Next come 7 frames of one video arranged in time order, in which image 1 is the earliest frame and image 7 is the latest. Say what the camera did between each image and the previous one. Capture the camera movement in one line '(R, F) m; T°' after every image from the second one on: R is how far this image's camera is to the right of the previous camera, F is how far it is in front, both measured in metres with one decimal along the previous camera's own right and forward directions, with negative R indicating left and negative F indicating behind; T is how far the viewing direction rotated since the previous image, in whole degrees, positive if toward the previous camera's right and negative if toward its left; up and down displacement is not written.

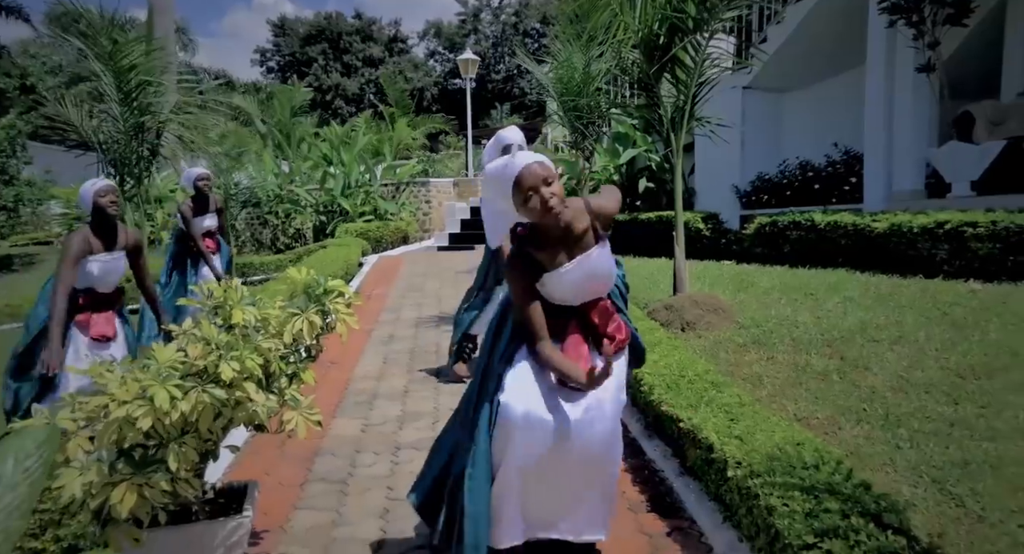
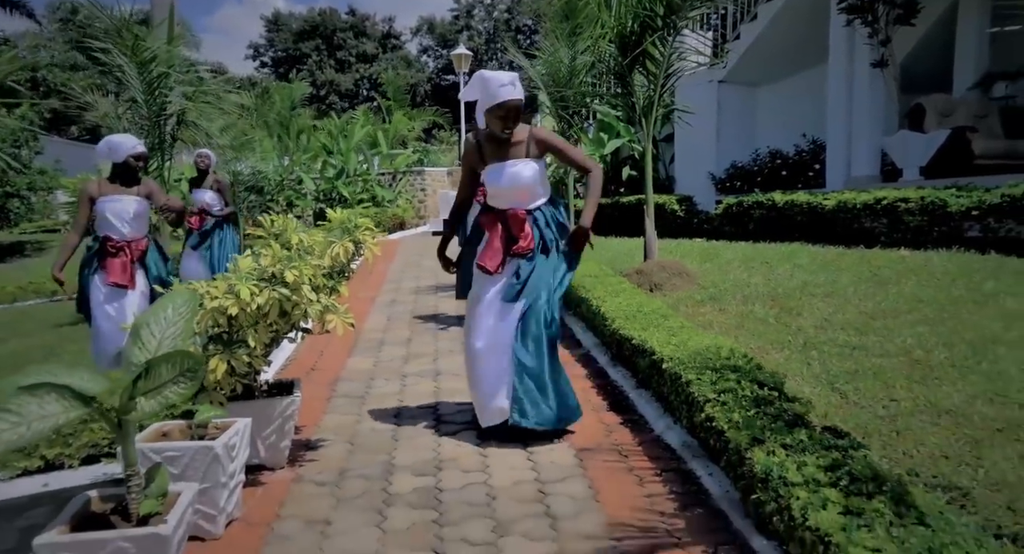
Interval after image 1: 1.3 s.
(0.0, -0.9) m; +1°
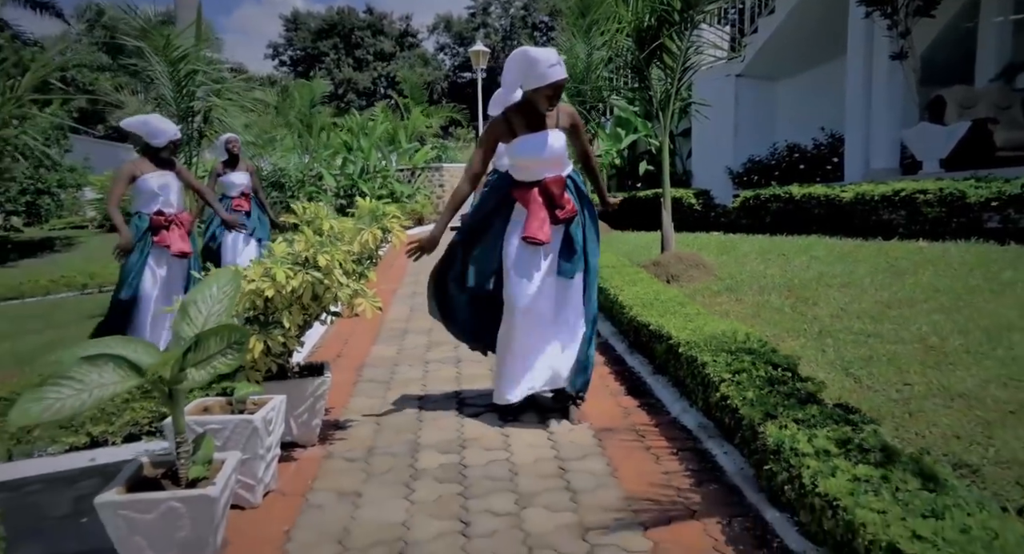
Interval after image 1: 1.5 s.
(0.0, -0.1) m; -1°
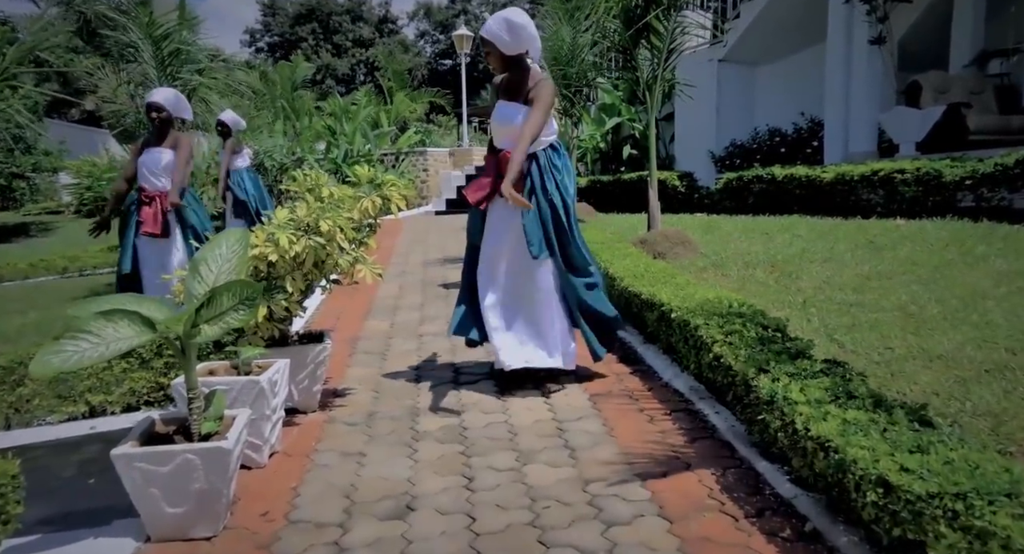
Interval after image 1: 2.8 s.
(-0.1, -0.1) m; +1°
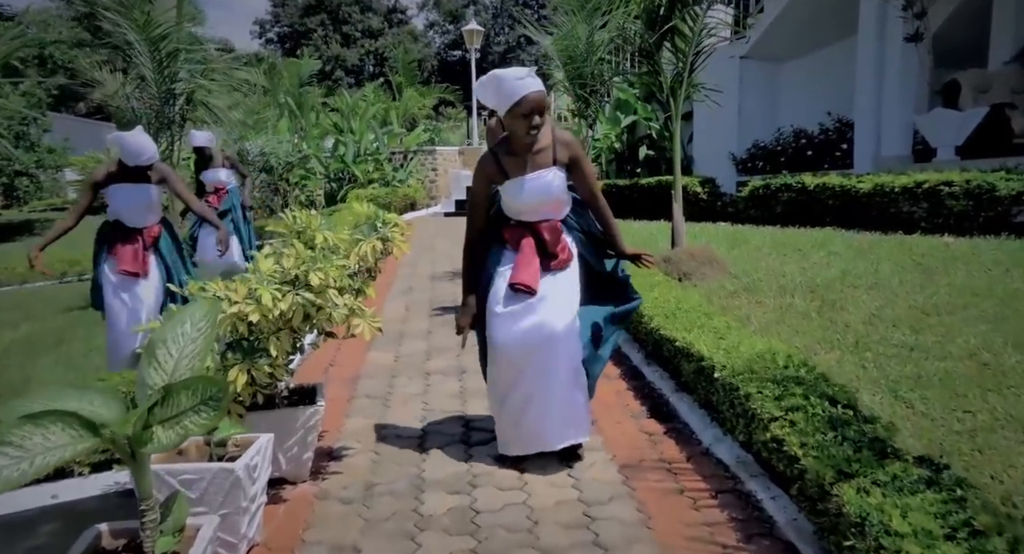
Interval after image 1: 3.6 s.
(0.0, +0.5) m; -1°
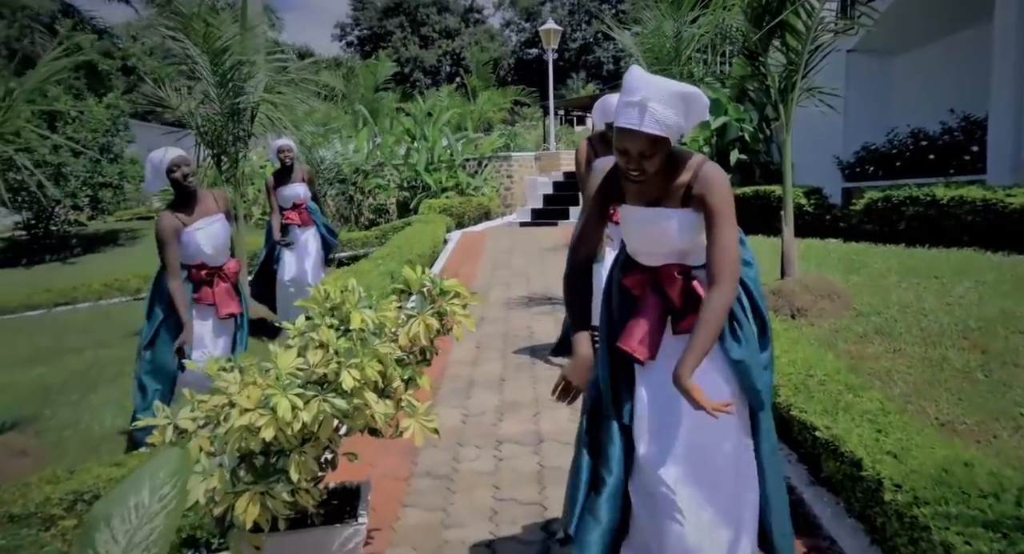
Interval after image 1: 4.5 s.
(-0.1, +0.8) m; -6°
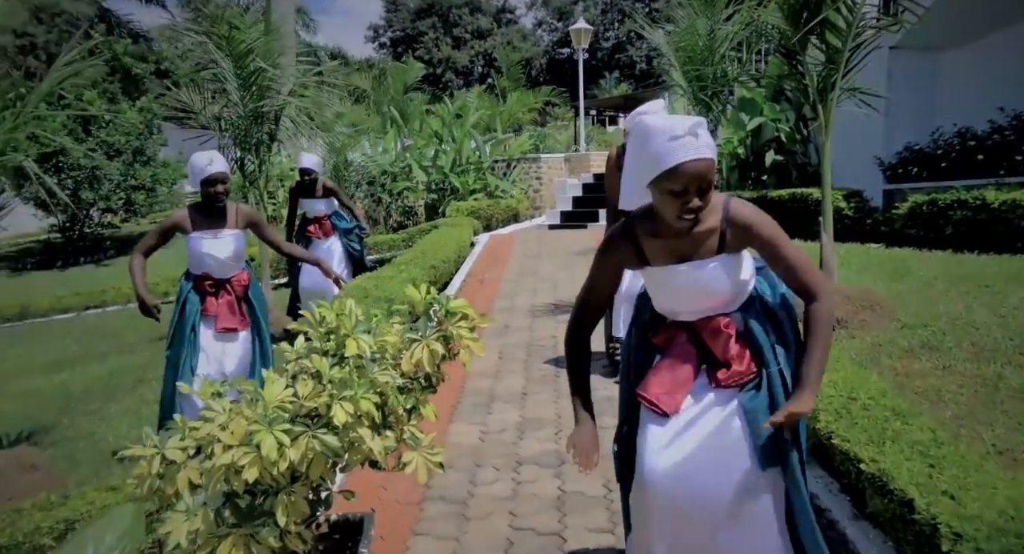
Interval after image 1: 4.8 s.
(+0.1, +0.2) m; -2°
